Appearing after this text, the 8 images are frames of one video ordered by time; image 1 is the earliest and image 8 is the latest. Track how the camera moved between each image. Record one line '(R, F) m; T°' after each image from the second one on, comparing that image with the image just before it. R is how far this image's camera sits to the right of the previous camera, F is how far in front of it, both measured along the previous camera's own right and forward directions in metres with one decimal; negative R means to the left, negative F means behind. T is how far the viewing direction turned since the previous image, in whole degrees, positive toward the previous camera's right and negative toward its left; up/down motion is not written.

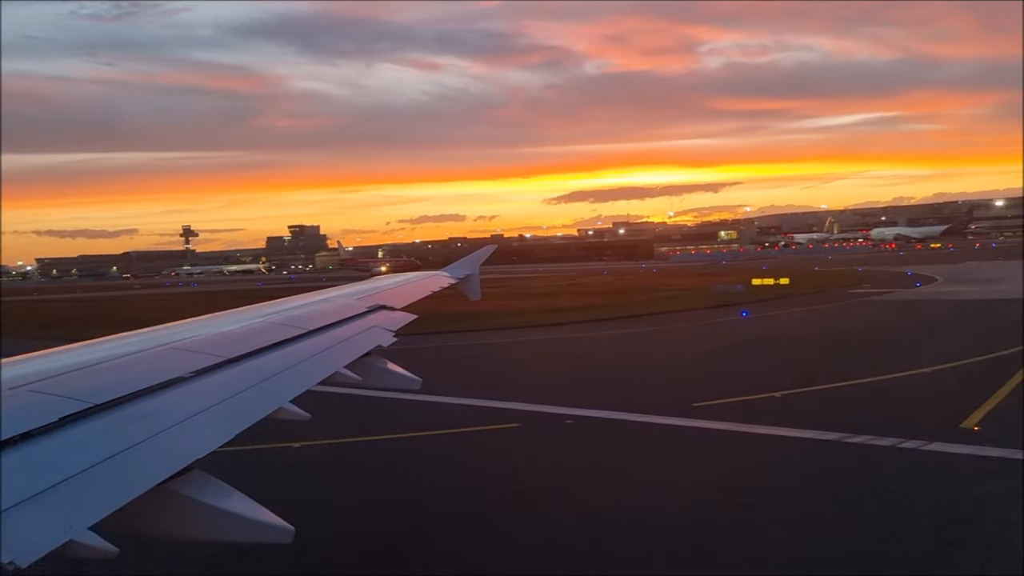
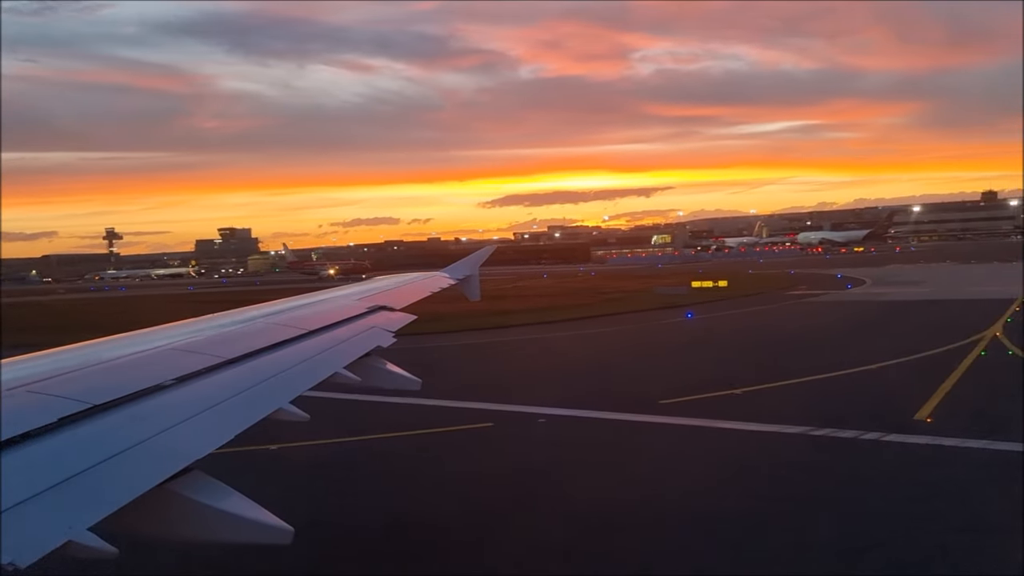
(-0.5, -0.2) m; +4°
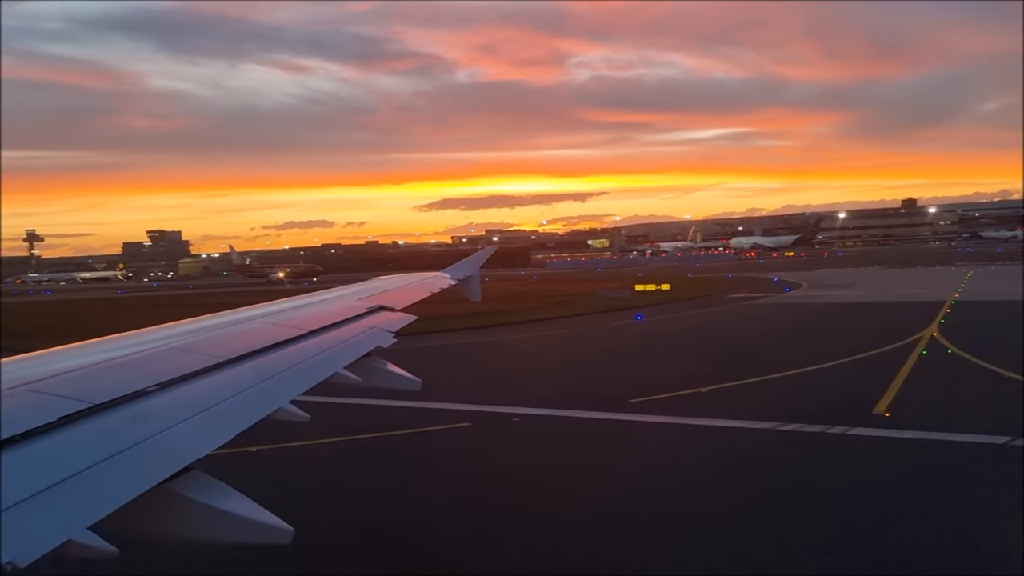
(-0.5, -0.2) m; +4°
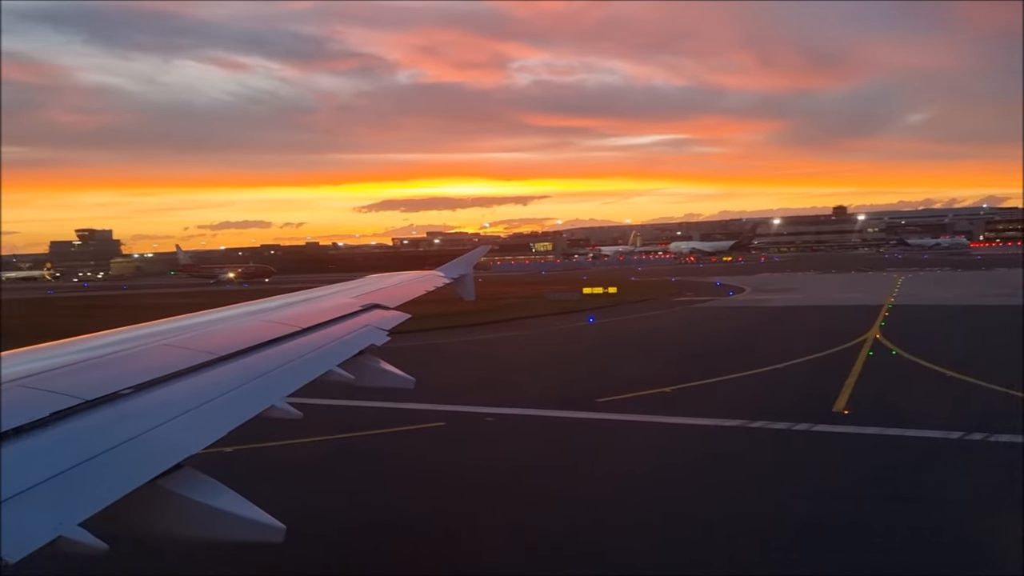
(-0.4, -0.1) m; +4°
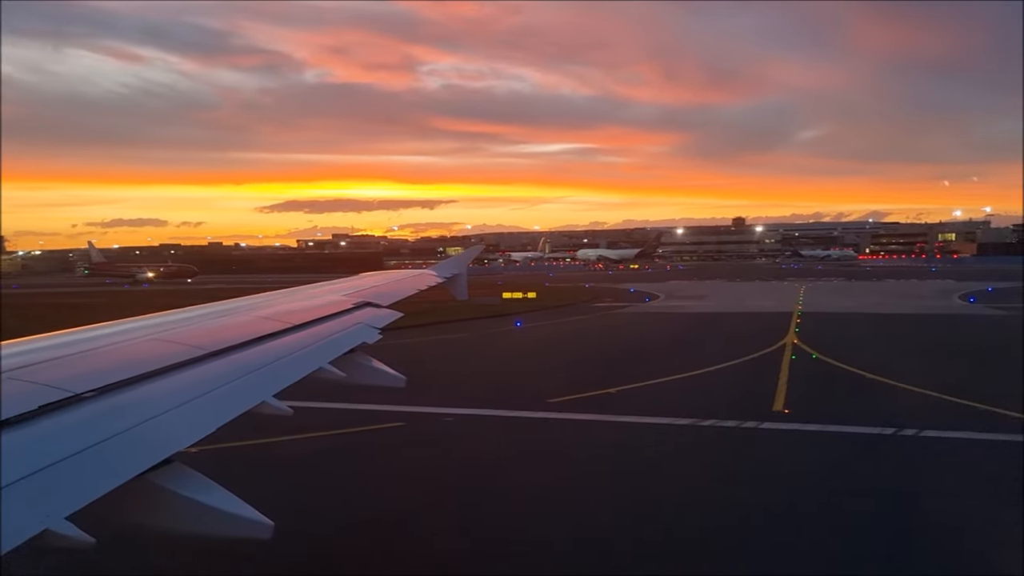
(-0.7, -0.2) m; +6°
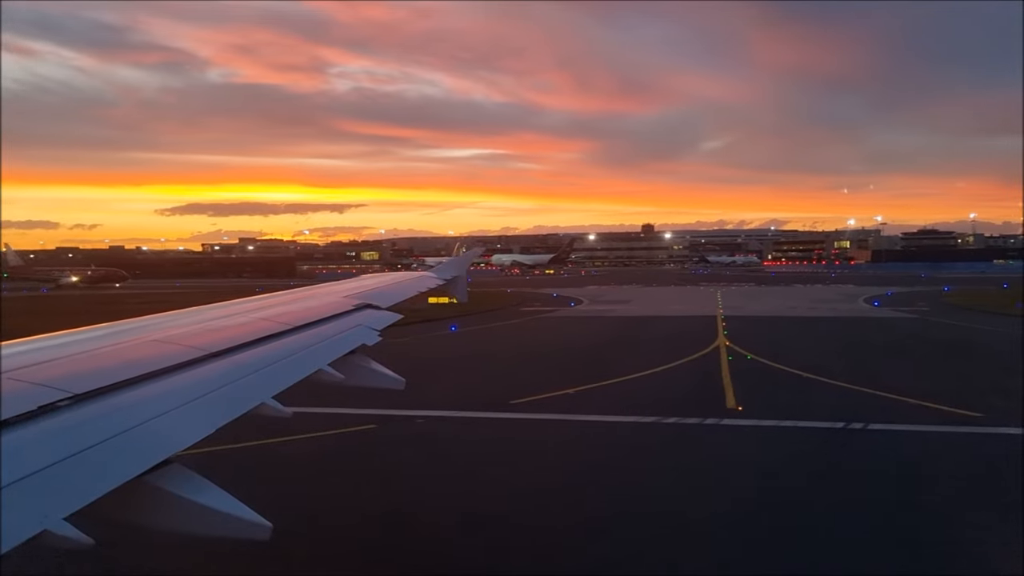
(-0.7, -0.2) m; +6°
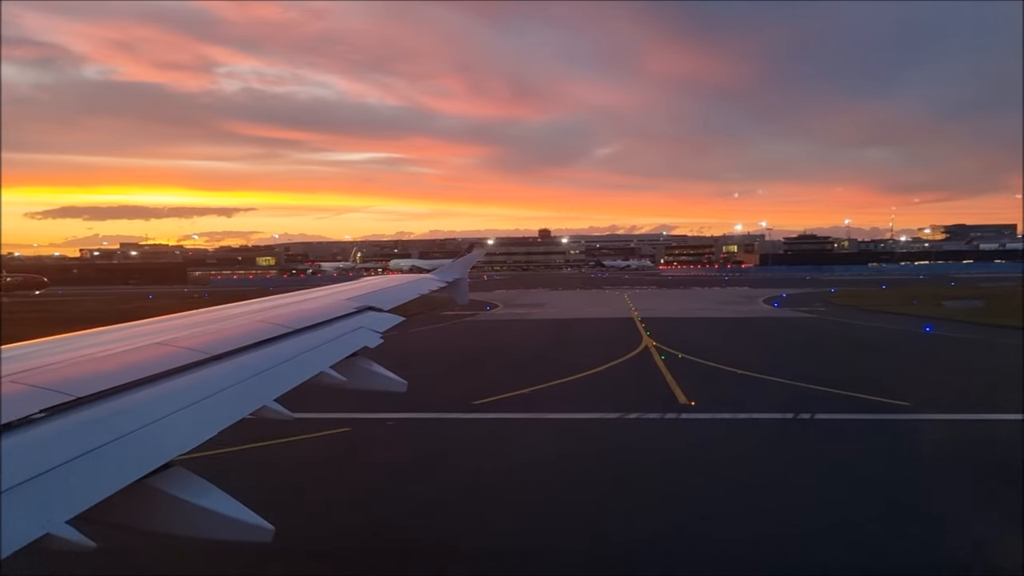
(-0.9, -0.2) m; +7°
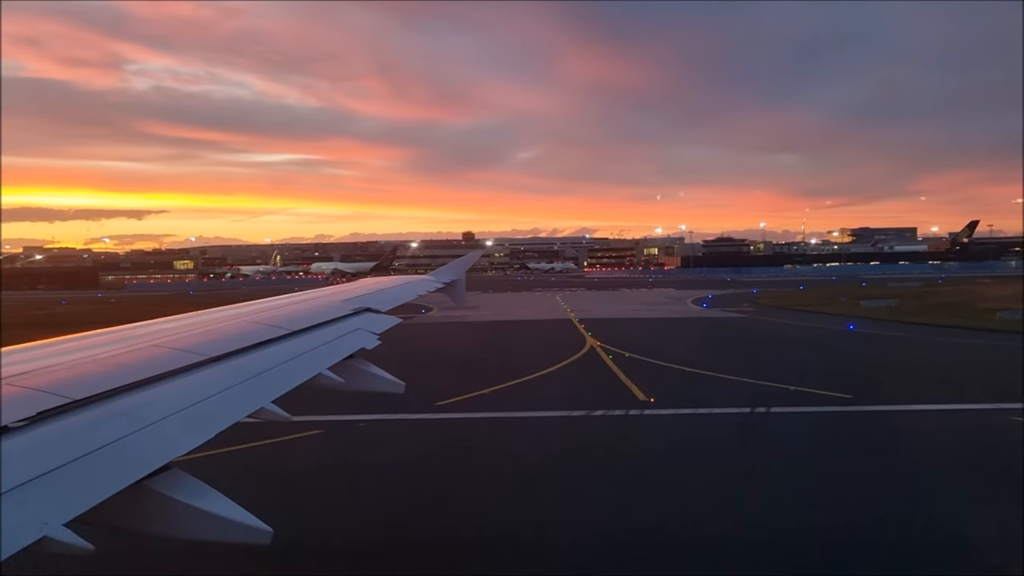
(-0.6, -0.2) m; +5°
